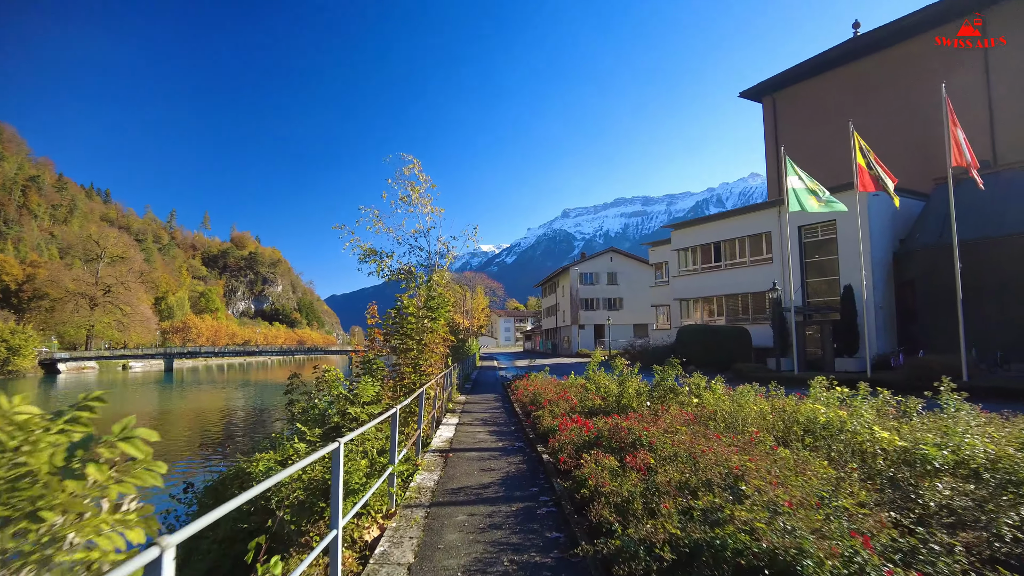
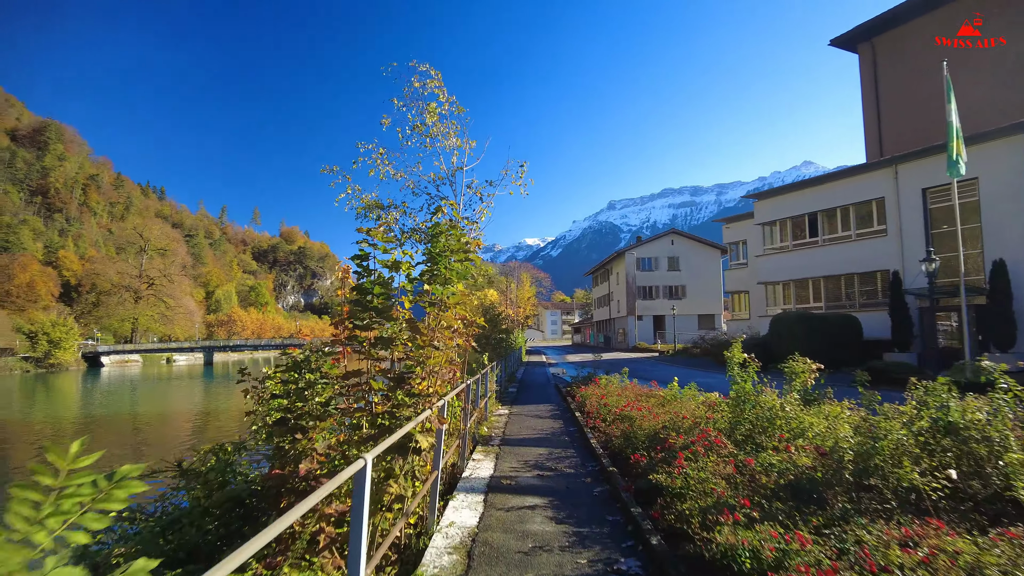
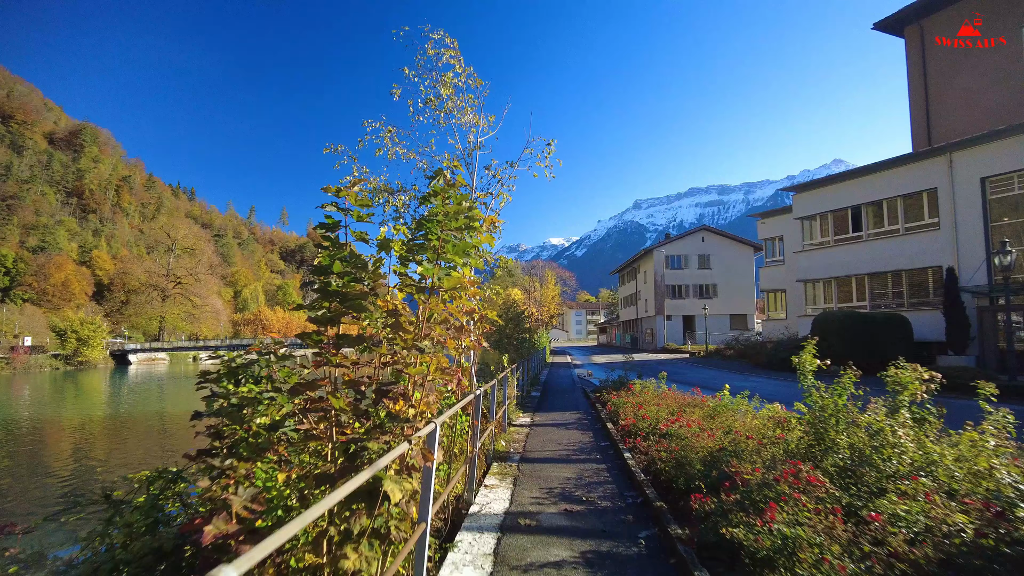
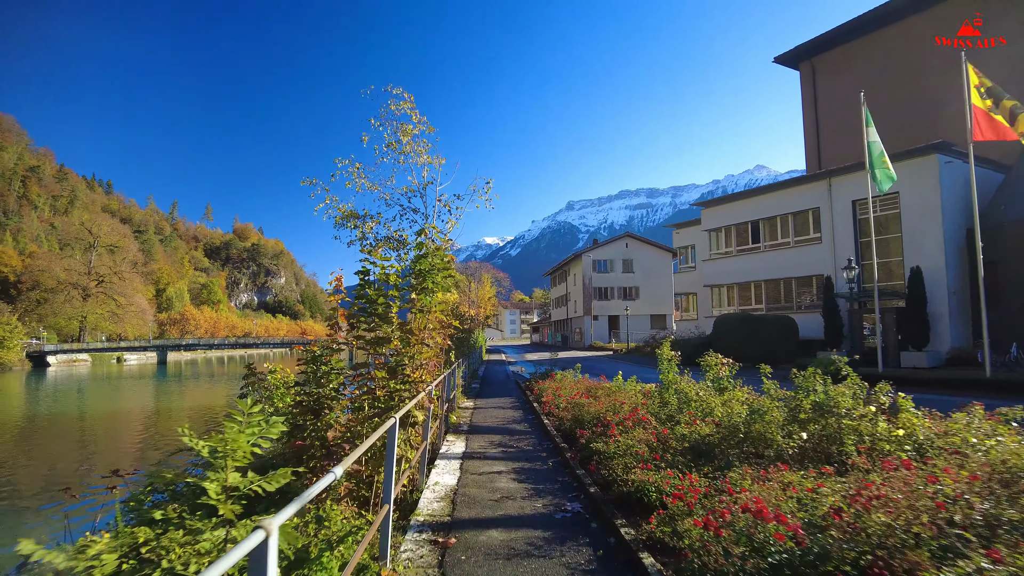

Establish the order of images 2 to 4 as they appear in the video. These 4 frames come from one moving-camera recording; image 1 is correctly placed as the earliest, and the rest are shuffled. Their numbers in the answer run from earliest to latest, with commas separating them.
4, 2, 3
